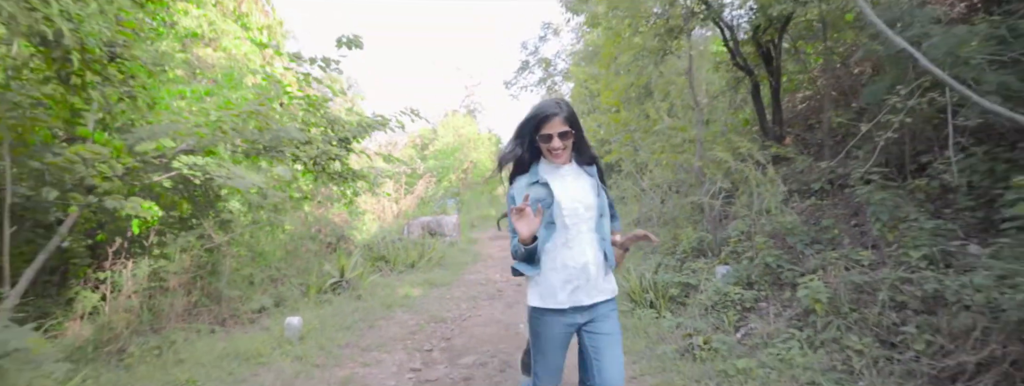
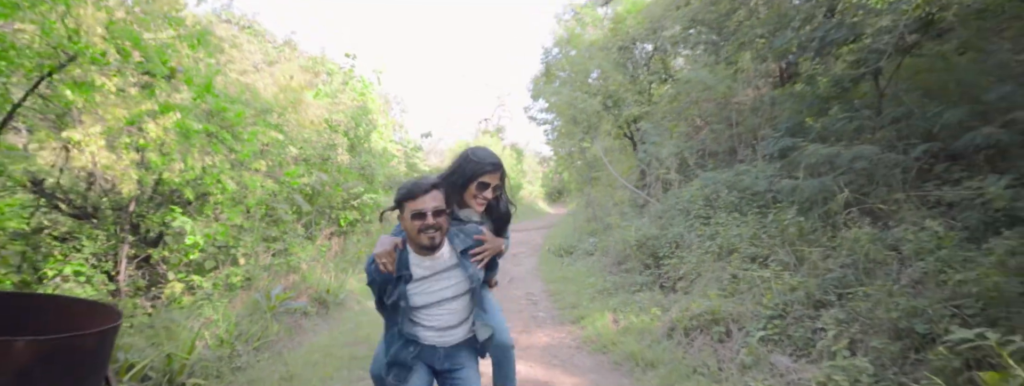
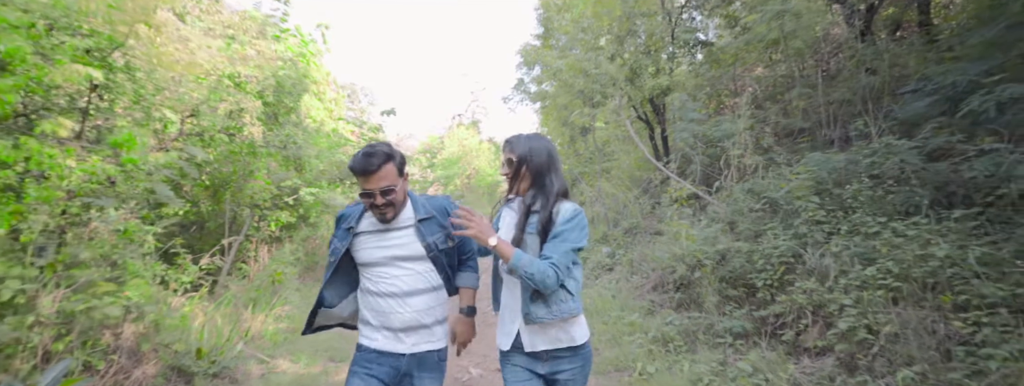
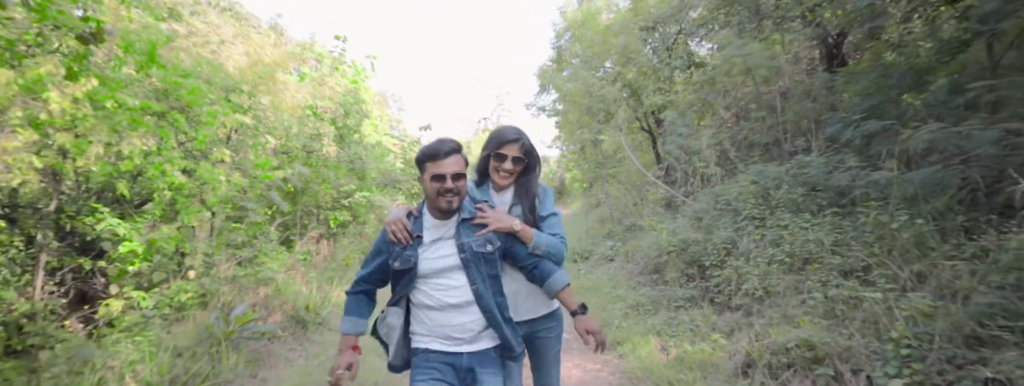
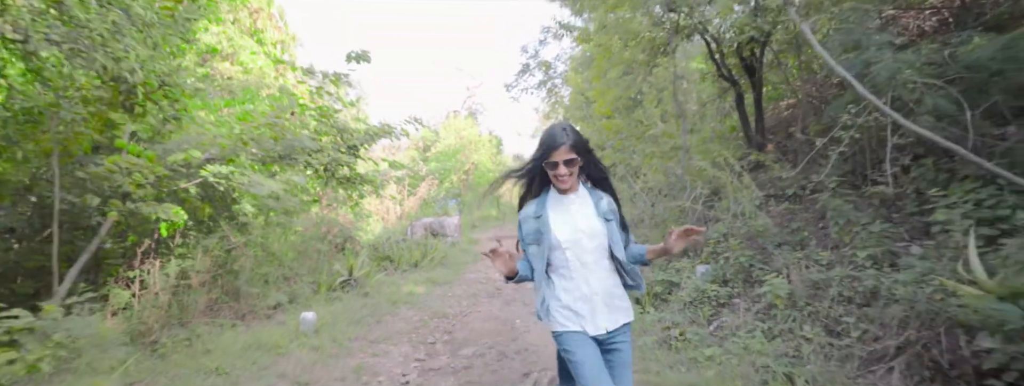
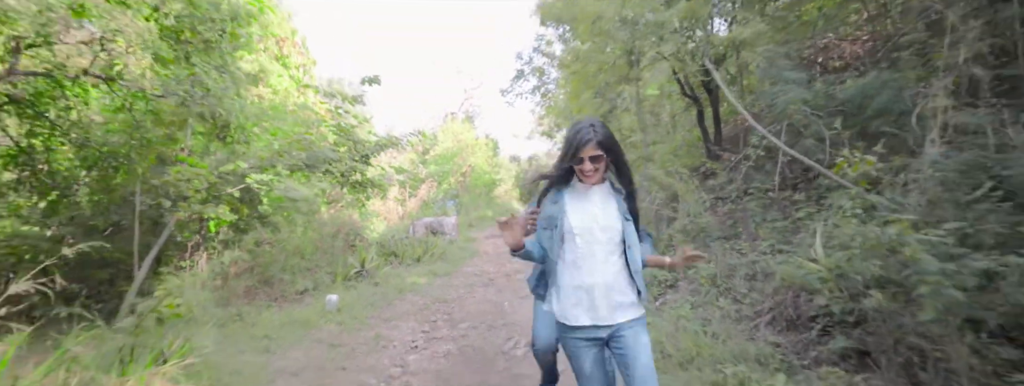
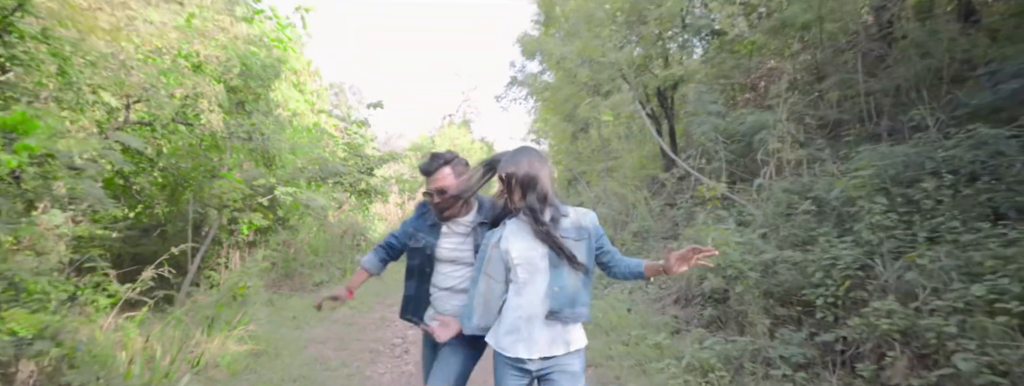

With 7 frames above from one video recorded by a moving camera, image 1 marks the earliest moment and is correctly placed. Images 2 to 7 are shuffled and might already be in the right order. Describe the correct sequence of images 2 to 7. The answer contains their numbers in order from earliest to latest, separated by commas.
5, 6, 7, 3, 4, 2
